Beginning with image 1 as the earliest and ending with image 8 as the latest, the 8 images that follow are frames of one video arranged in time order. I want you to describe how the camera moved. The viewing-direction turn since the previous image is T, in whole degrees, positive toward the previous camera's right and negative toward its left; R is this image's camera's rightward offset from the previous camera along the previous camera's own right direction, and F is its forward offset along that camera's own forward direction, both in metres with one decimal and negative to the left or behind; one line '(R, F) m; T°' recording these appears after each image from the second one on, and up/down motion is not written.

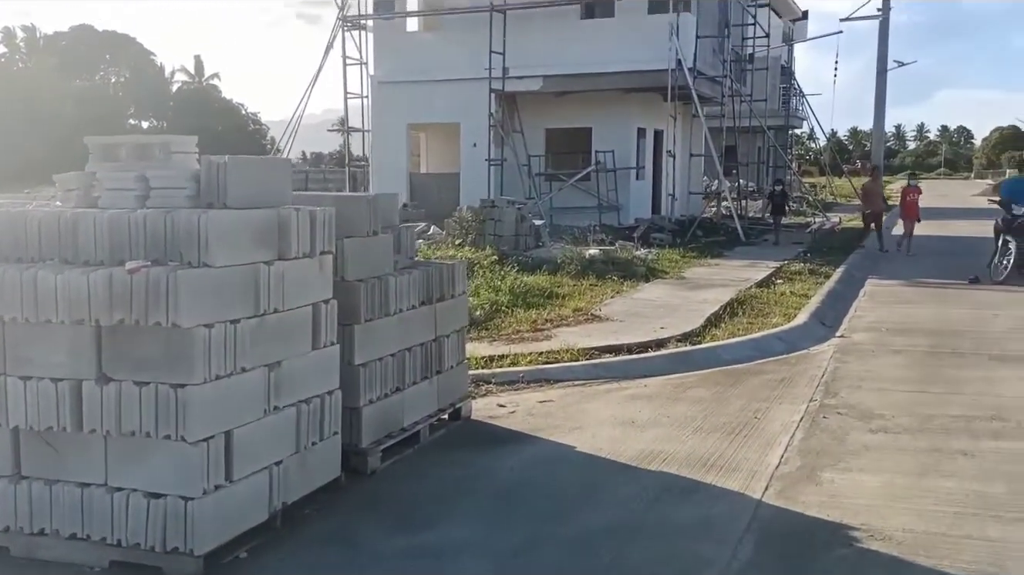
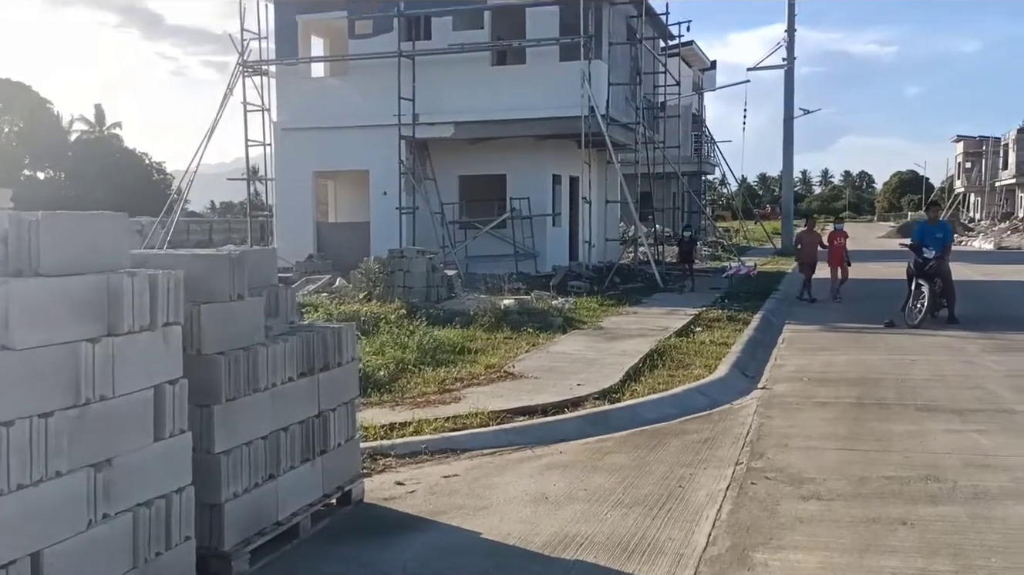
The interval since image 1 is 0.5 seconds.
(+0.2, +0.6) m; +5°
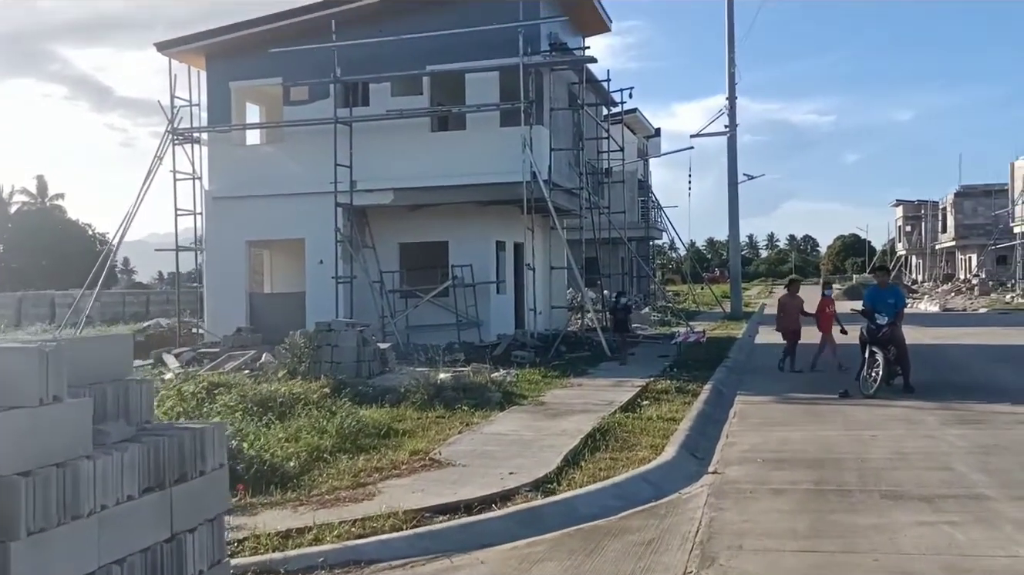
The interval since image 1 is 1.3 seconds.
(+0.3, +0.7) m; +3°
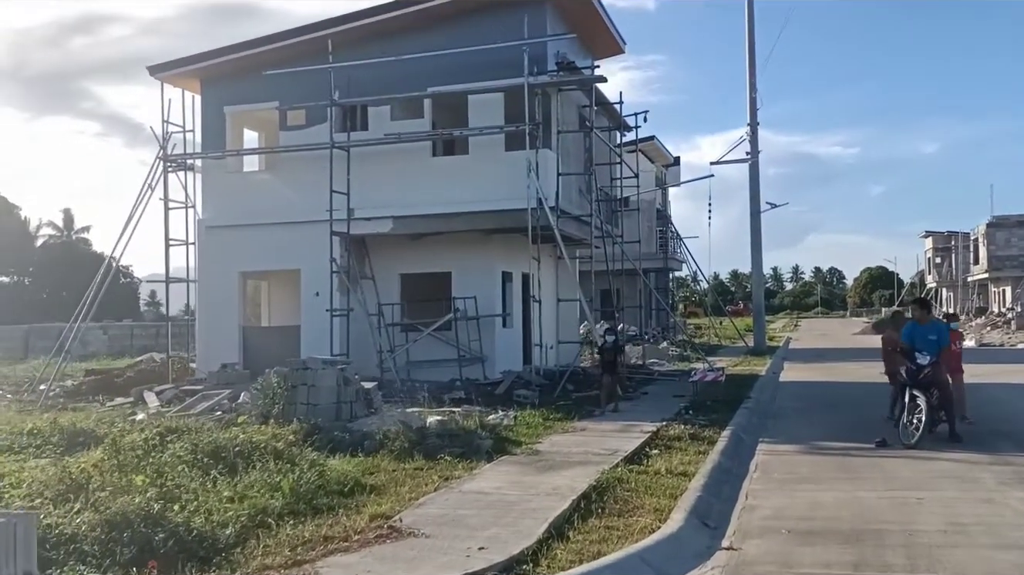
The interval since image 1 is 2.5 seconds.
(+0.4, +1.1) m; -2°
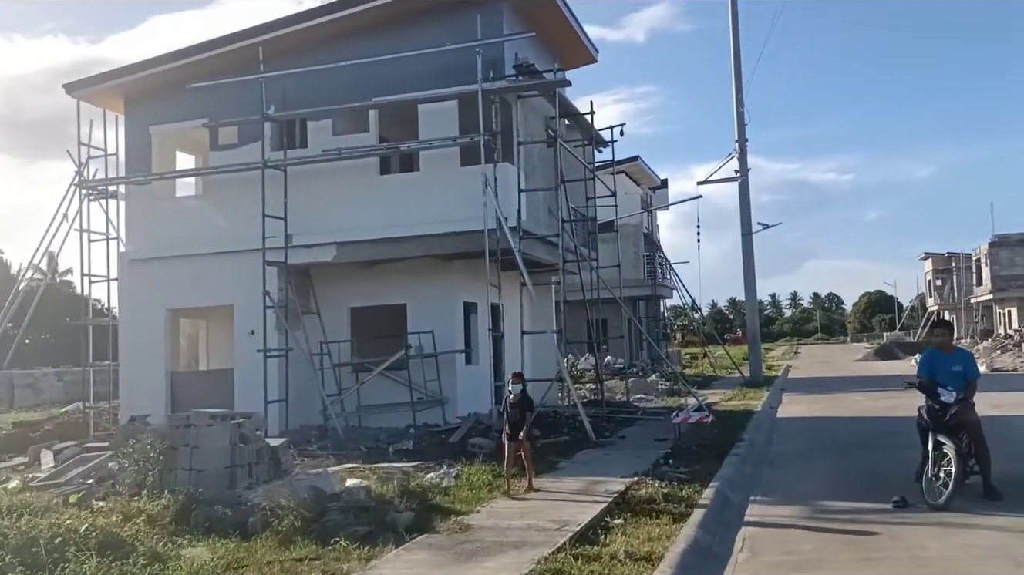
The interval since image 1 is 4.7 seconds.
(+0.7, +2.0) m; 0°
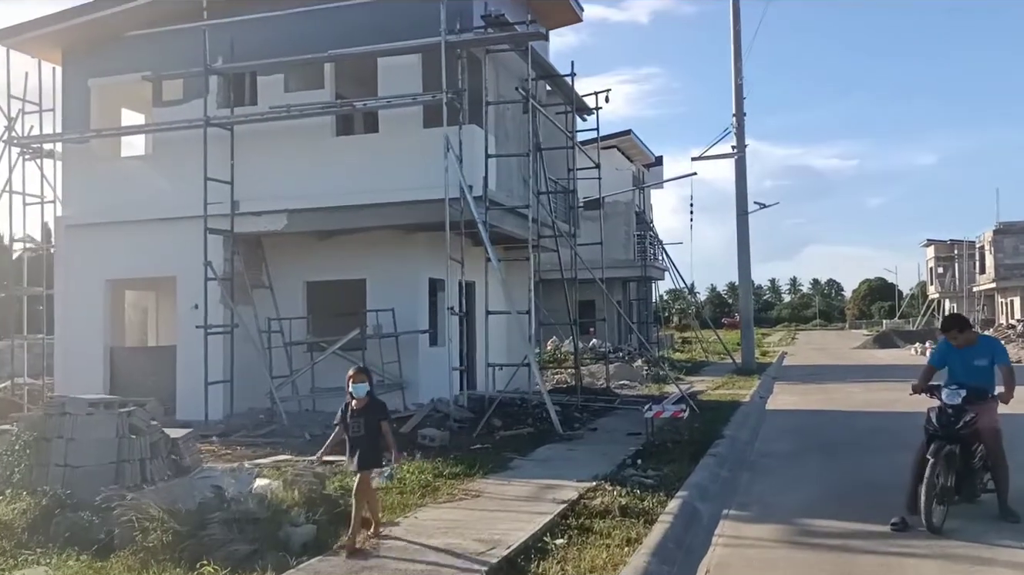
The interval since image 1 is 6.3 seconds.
(+0.6, +1.3) m; 0°
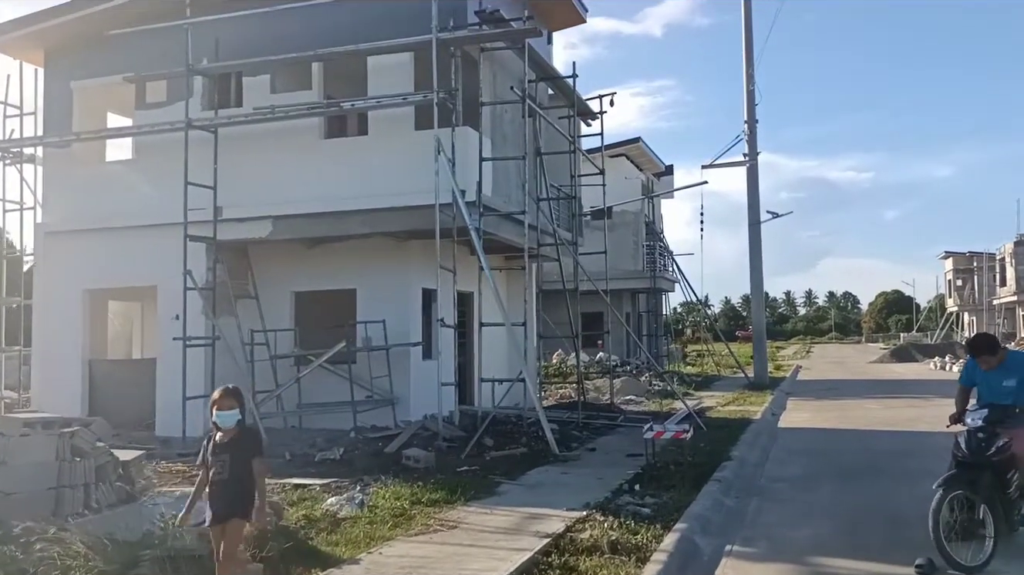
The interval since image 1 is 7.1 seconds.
(+0.3, +0.7) m; -1°
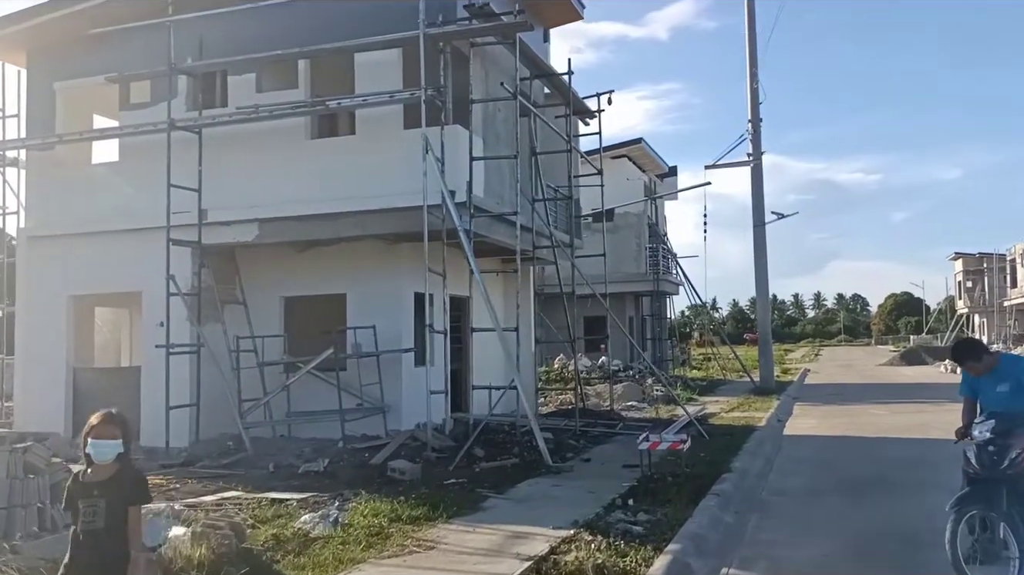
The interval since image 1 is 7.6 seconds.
(+0.2, +0.4) m; -1°
